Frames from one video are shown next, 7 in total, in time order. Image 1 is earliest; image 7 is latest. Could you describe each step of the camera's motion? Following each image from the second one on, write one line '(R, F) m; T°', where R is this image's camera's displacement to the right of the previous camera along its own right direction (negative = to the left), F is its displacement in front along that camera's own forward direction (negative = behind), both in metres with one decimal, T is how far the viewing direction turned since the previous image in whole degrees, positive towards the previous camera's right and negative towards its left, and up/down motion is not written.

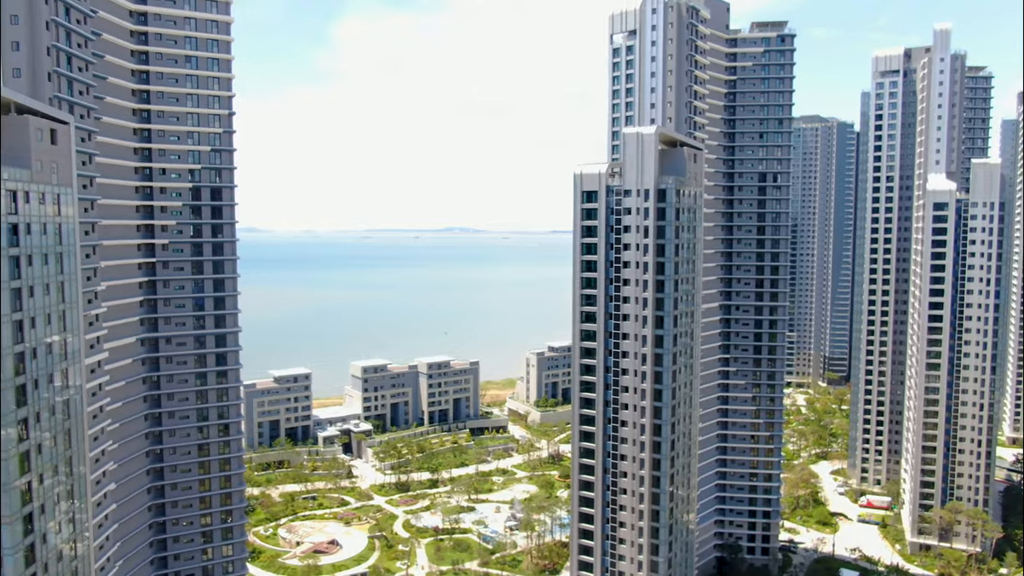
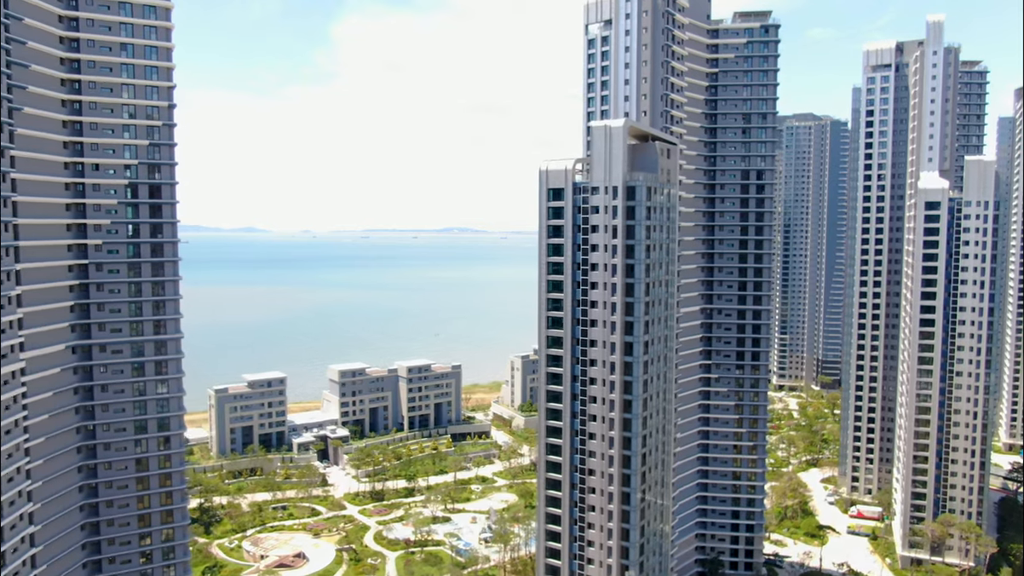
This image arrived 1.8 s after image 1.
(+2.6, +3.3) m; 0°
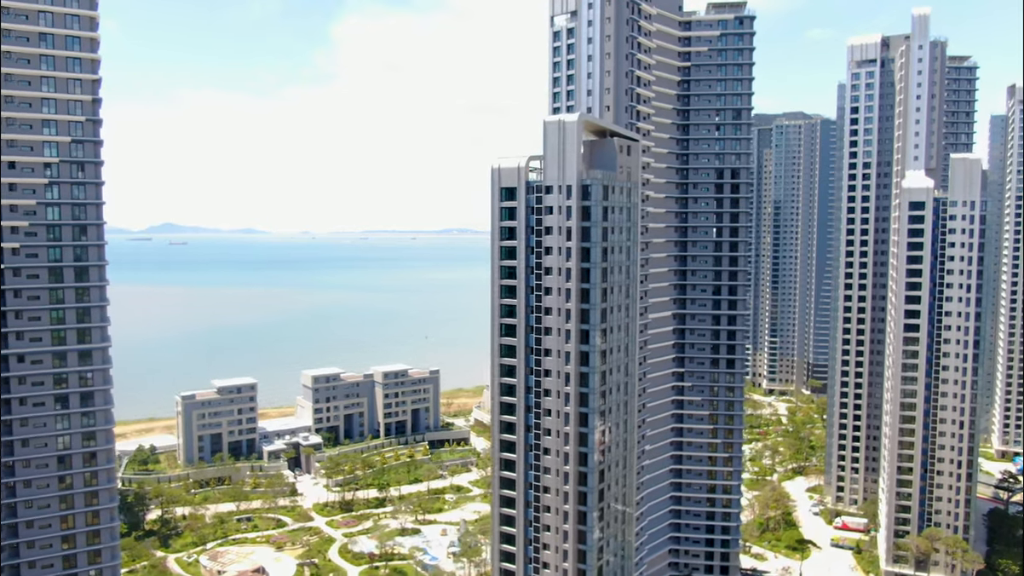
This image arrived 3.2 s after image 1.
(+3.2, +3.0) m; 0°
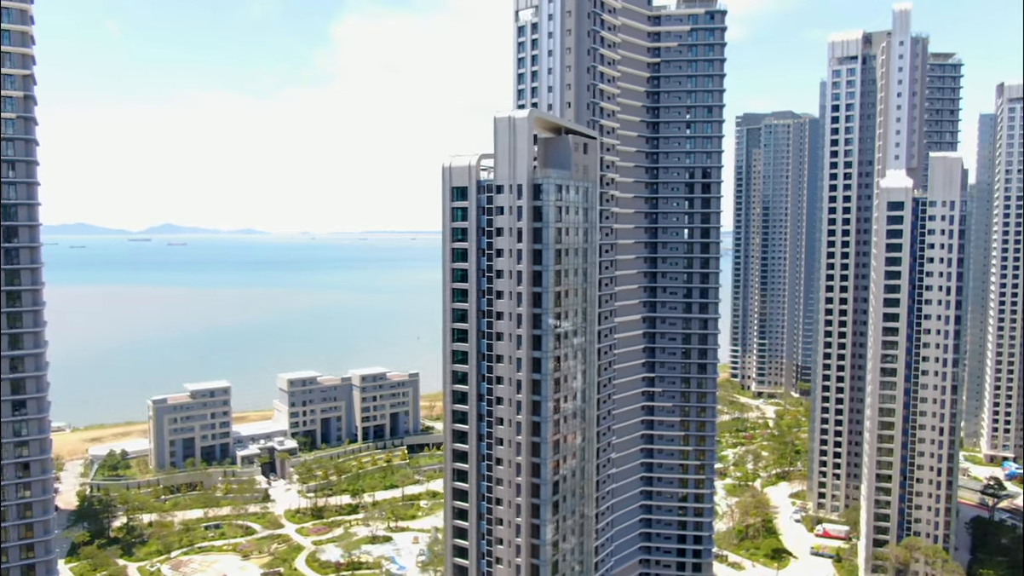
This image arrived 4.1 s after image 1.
(+3.1, +1.8) m; 0°
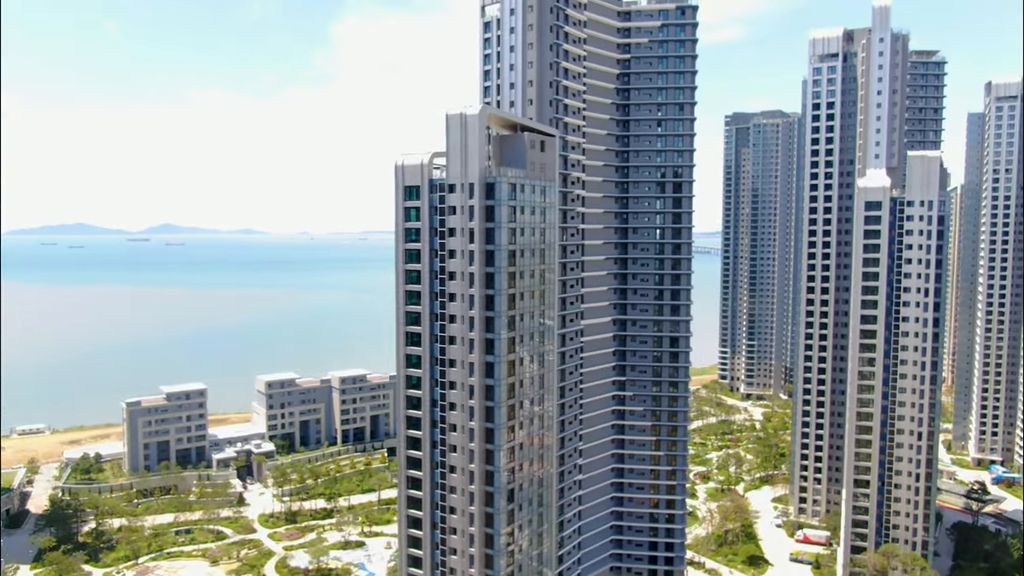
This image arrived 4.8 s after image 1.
(+2.8, +1.3) m; 0°
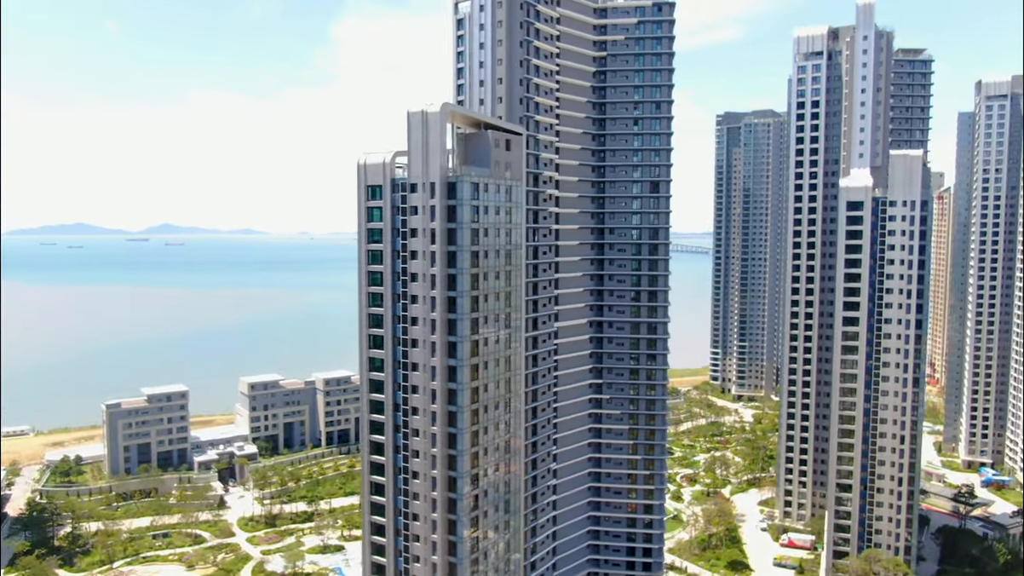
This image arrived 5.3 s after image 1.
(+2.1, +1.0) m; 0°
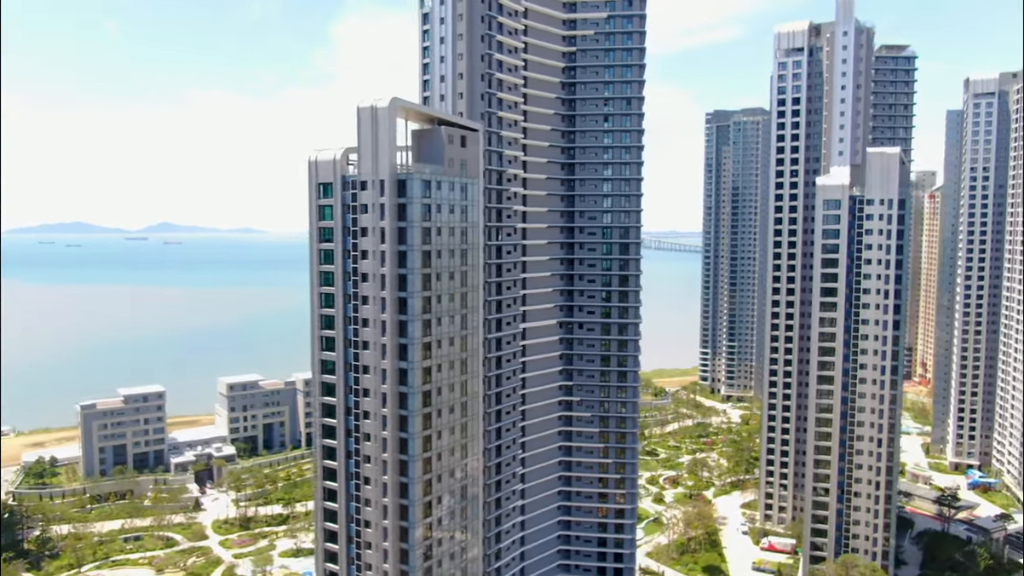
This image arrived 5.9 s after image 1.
(+2.6, +1.2) m; 0°
